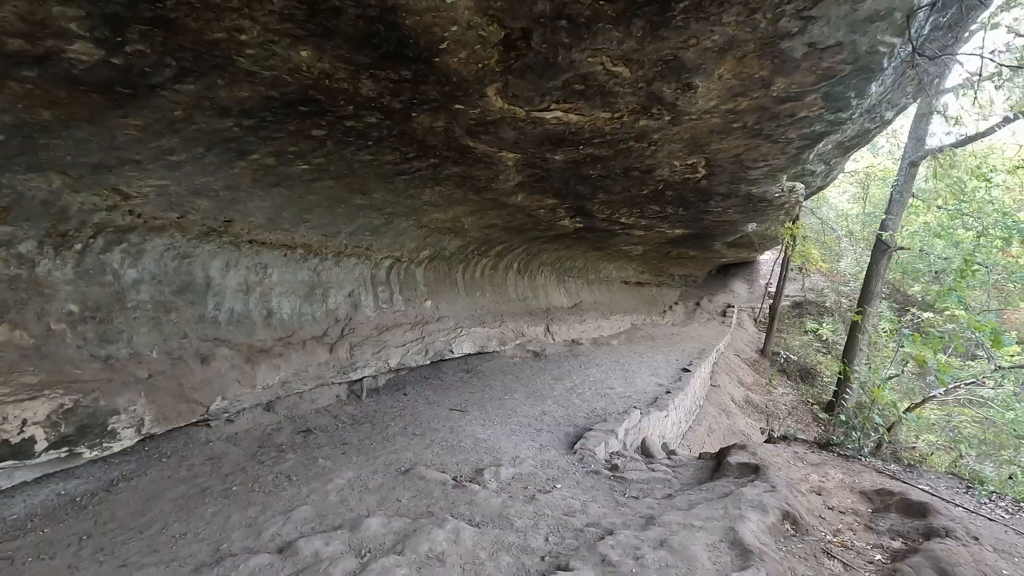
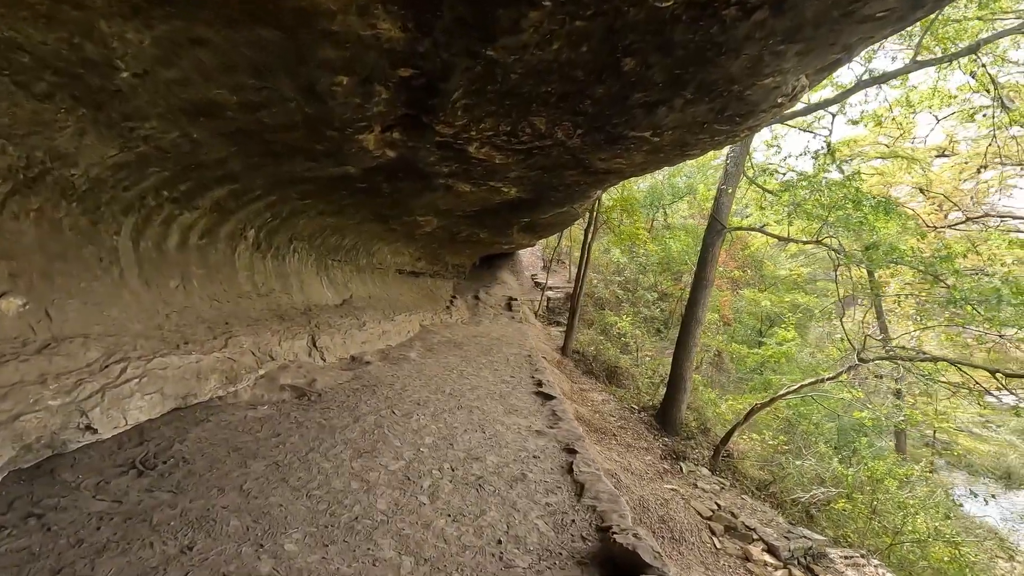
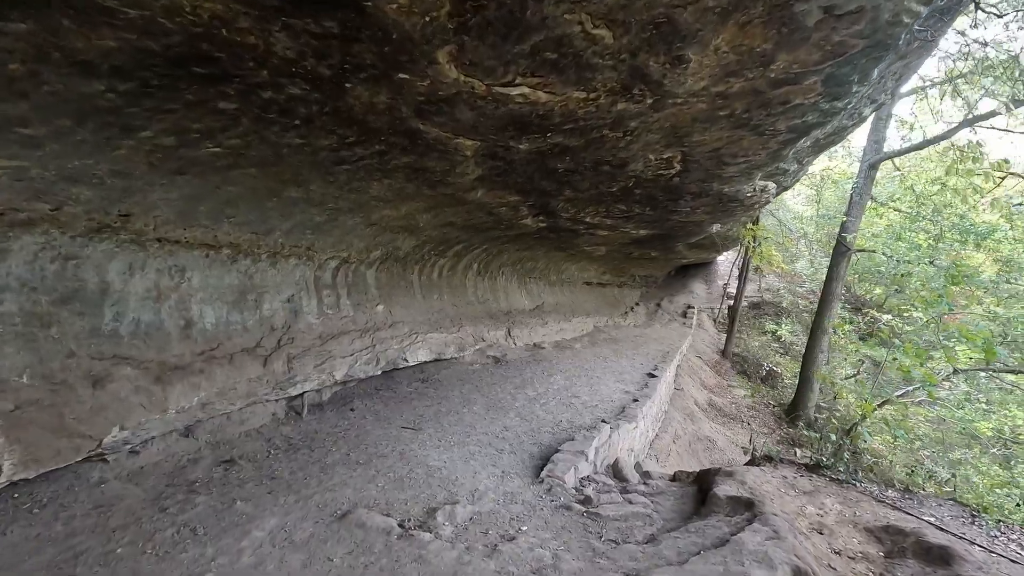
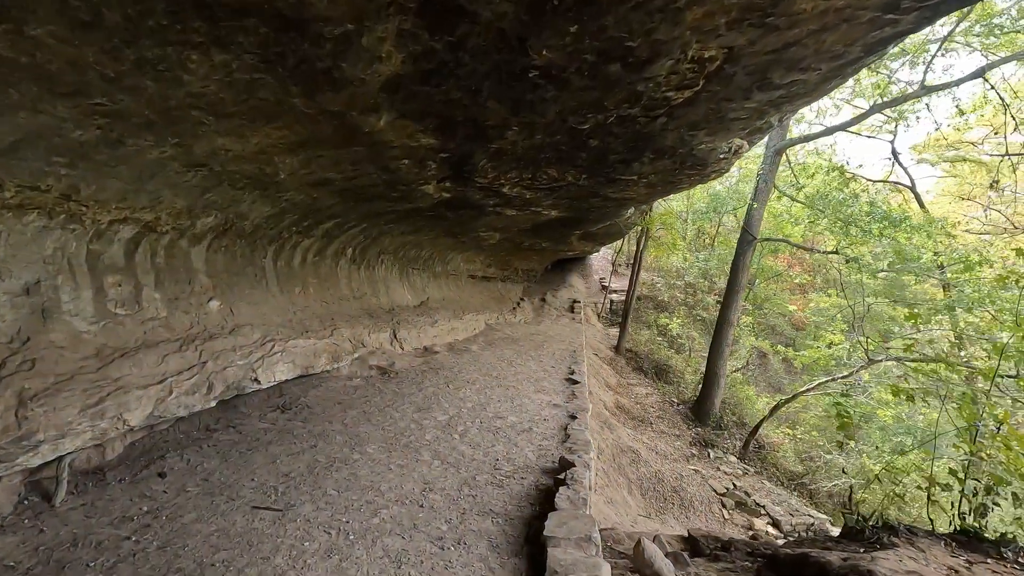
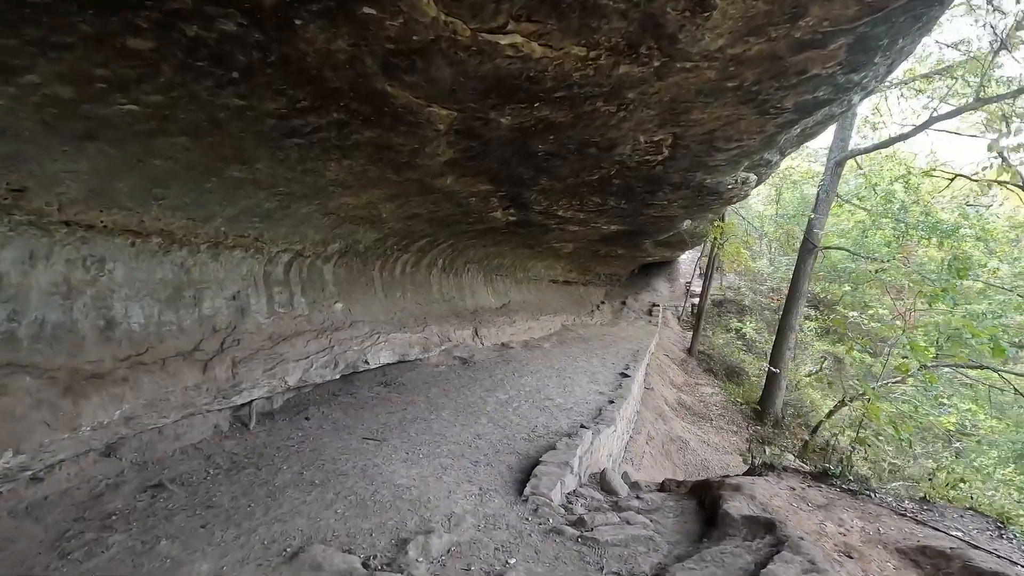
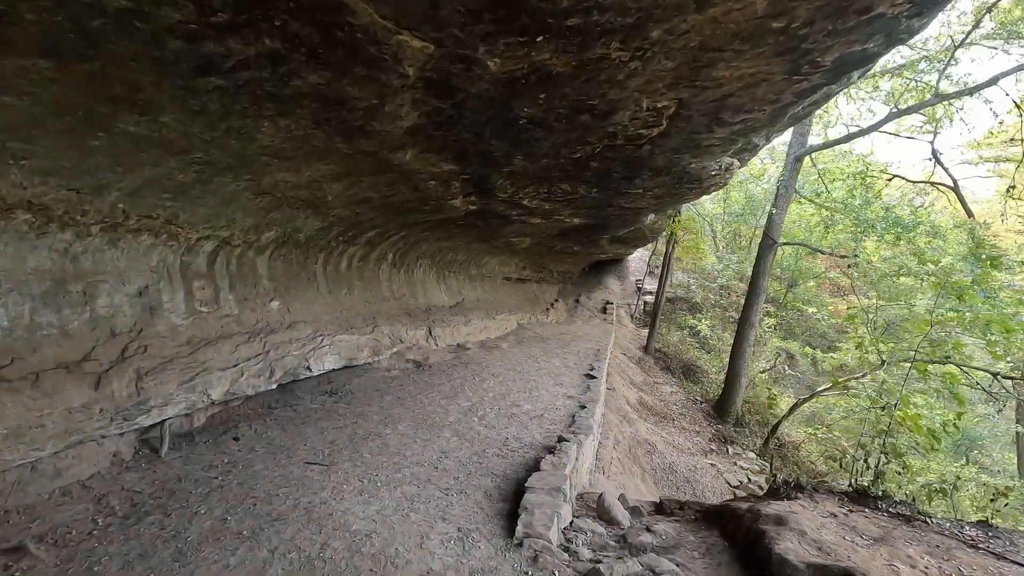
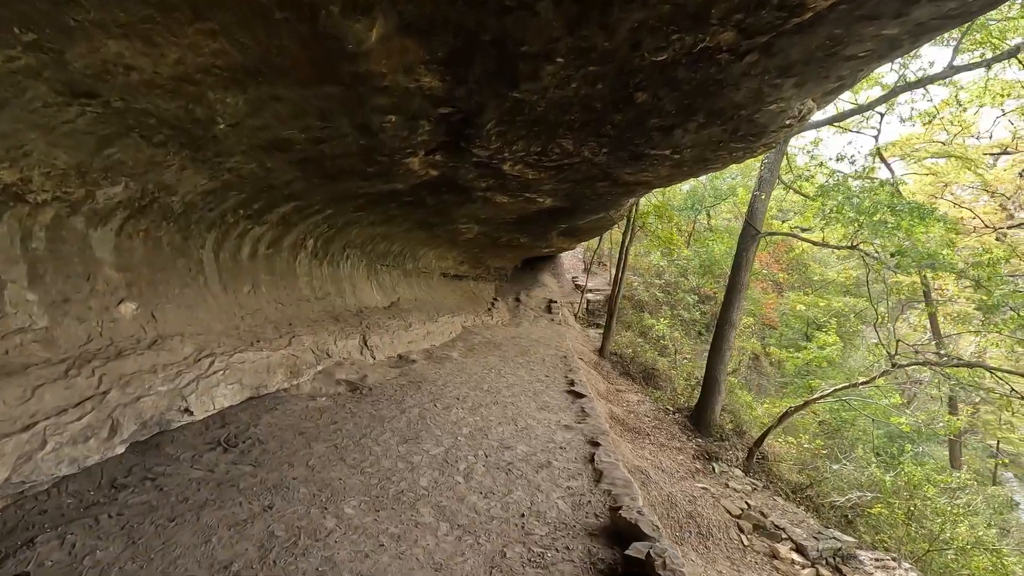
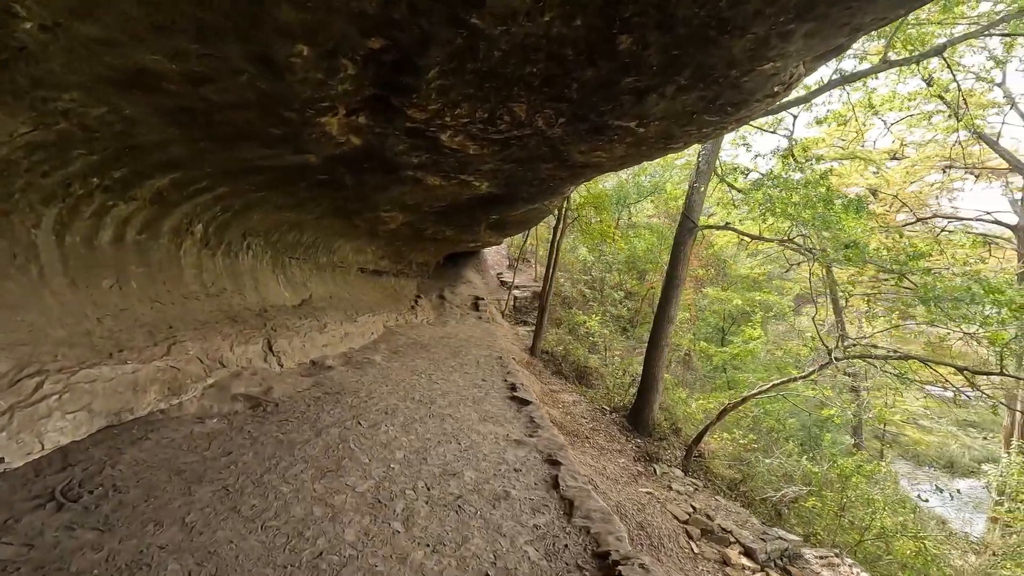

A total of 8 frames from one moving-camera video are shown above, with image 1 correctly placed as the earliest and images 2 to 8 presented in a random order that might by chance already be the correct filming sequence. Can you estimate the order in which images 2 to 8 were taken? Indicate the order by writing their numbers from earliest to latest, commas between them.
3, 5, 6, 4, 7, 2, 8
